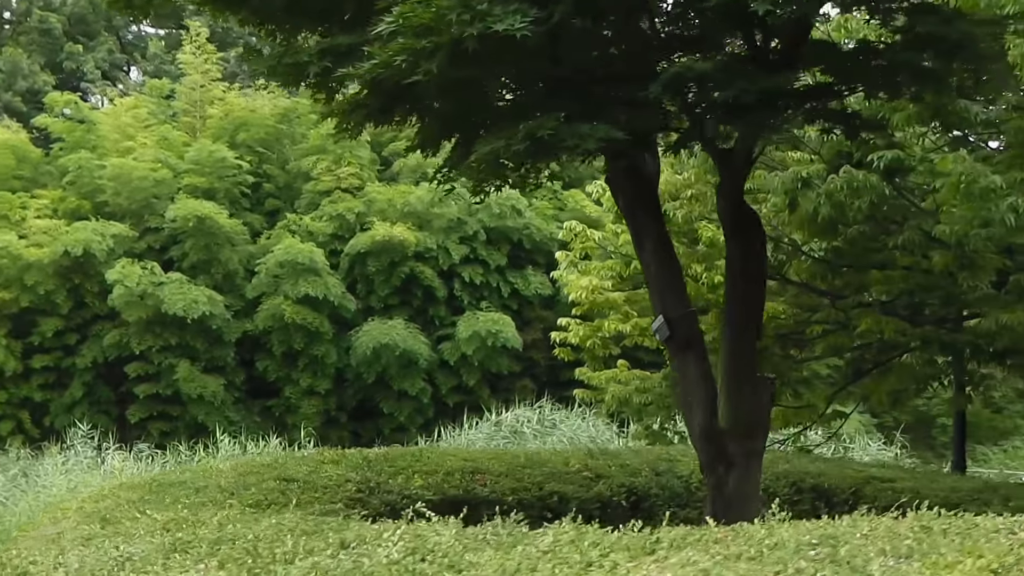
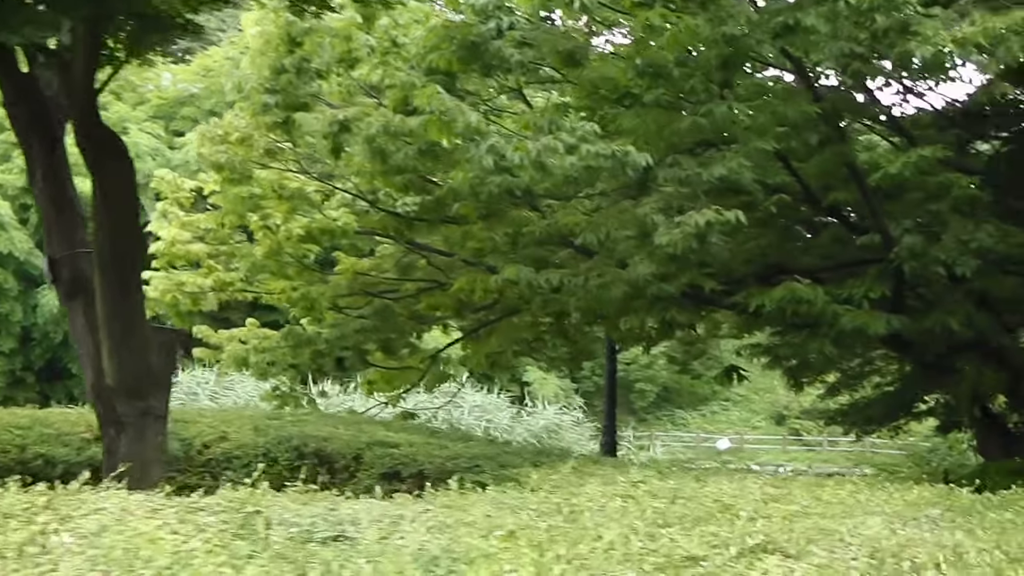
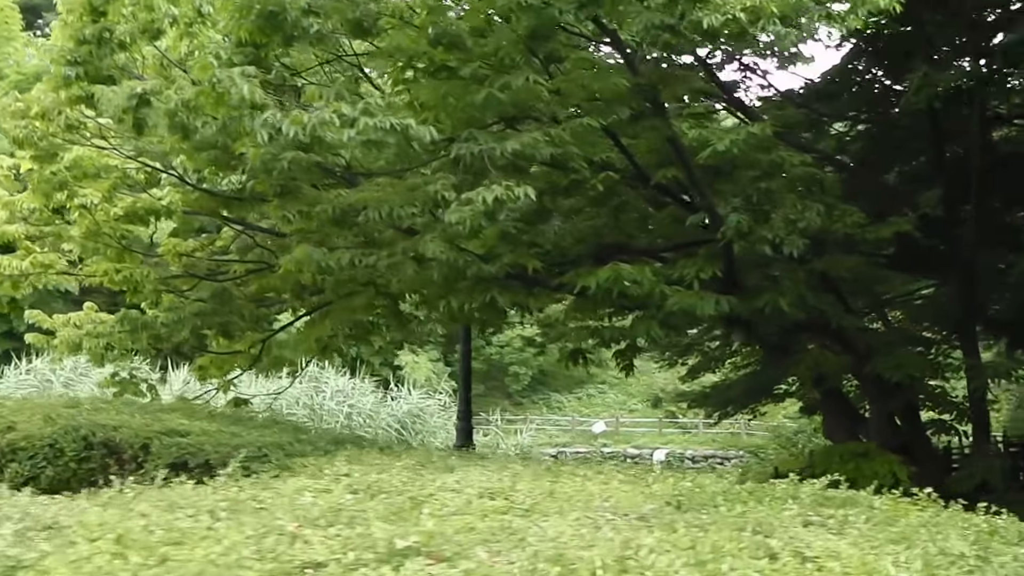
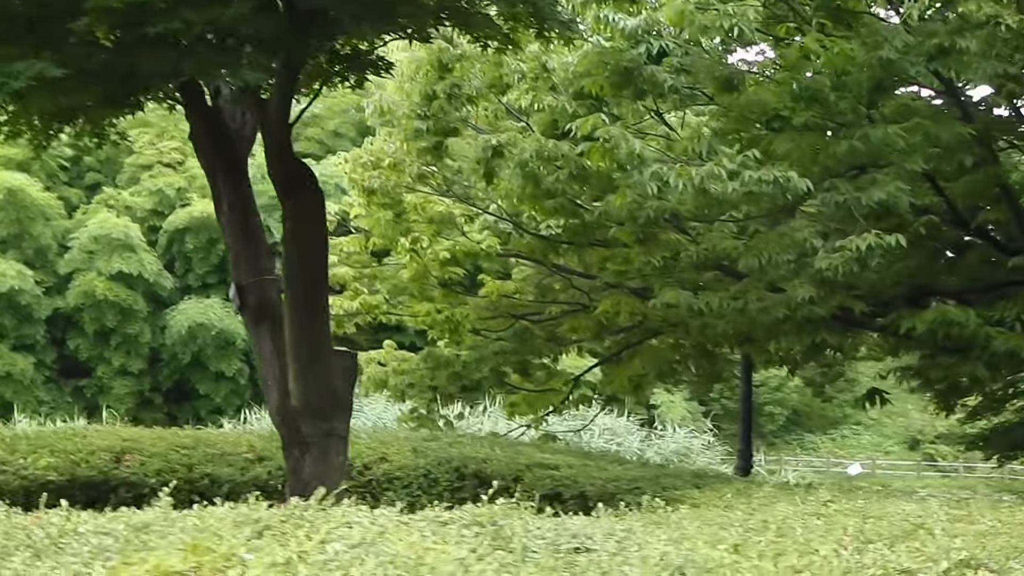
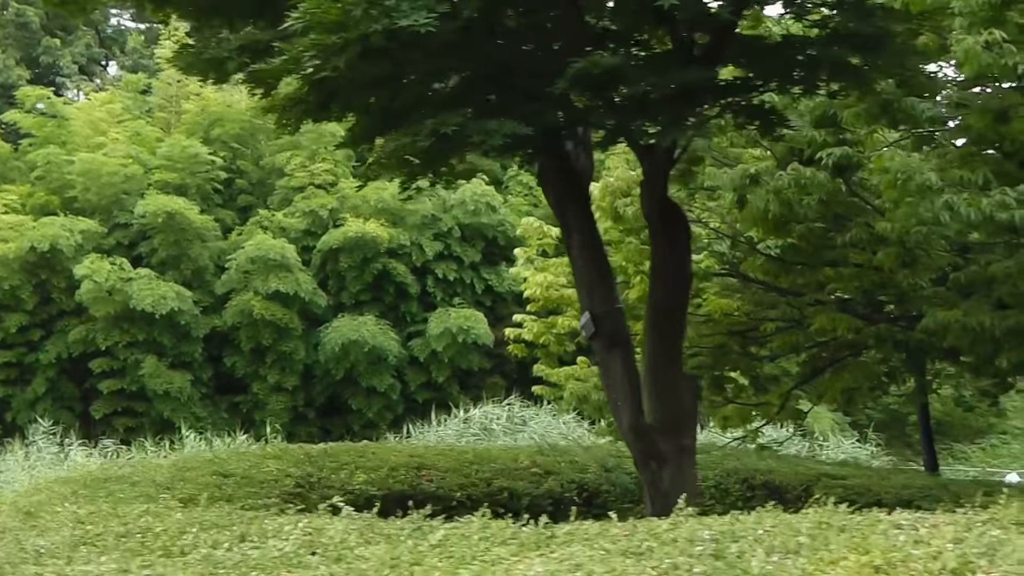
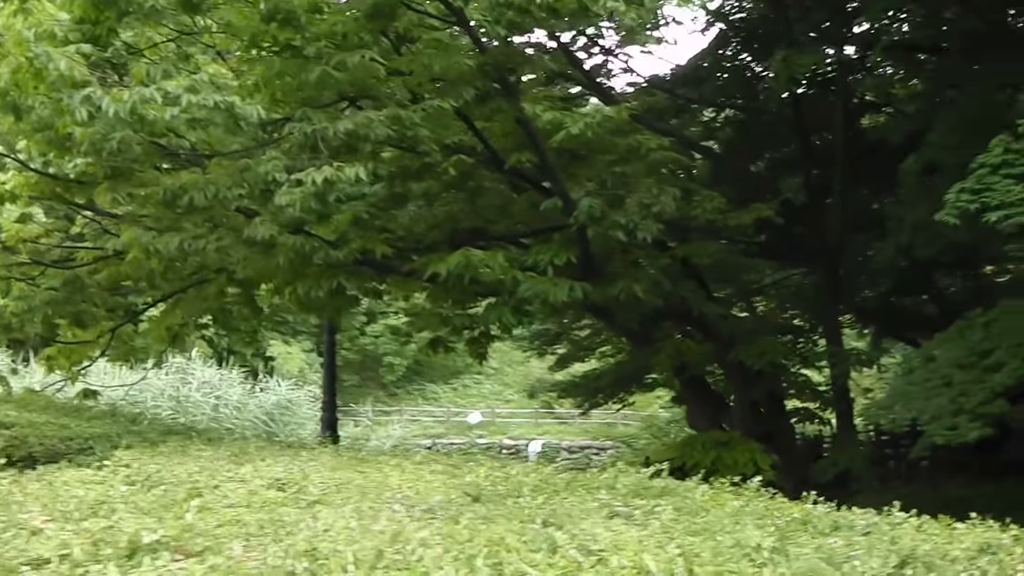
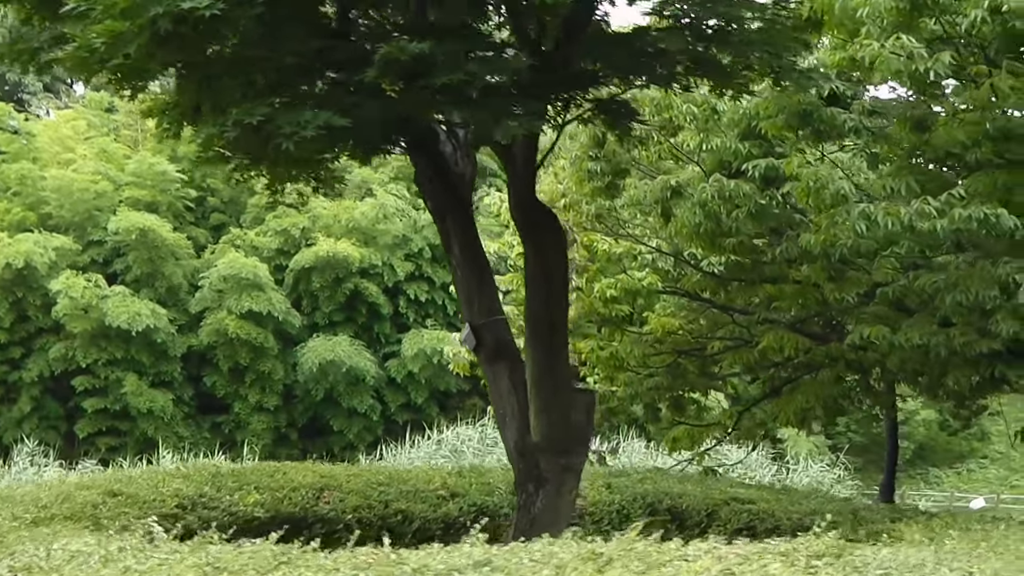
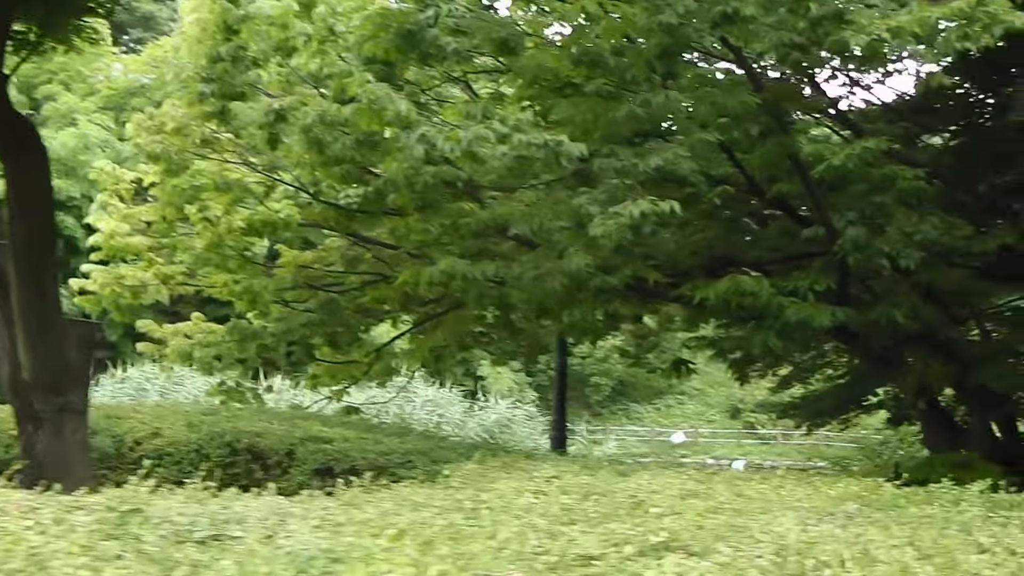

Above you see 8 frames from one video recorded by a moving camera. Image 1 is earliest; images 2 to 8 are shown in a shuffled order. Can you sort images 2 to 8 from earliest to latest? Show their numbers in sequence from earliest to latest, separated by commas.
5, 7, 4, 2, 8, 3, 6
